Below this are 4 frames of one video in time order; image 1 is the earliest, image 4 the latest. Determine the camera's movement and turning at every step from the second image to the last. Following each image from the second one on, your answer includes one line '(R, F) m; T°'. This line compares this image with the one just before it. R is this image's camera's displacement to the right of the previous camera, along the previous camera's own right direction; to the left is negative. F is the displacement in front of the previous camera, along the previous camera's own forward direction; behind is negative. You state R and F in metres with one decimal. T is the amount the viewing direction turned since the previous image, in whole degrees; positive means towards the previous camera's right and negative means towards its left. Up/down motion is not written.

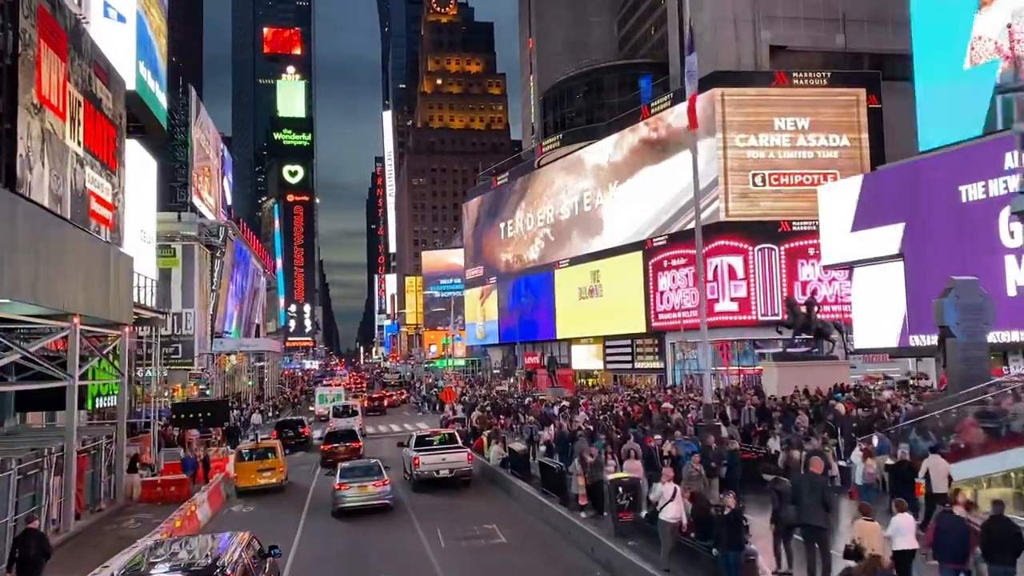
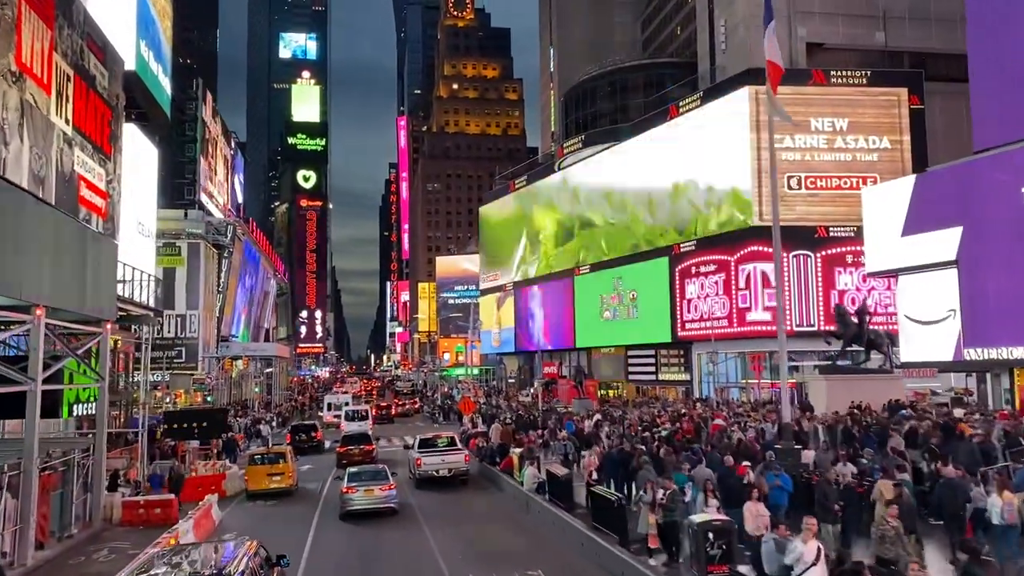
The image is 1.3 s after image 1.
(-0.6, +2.8) m; -1°
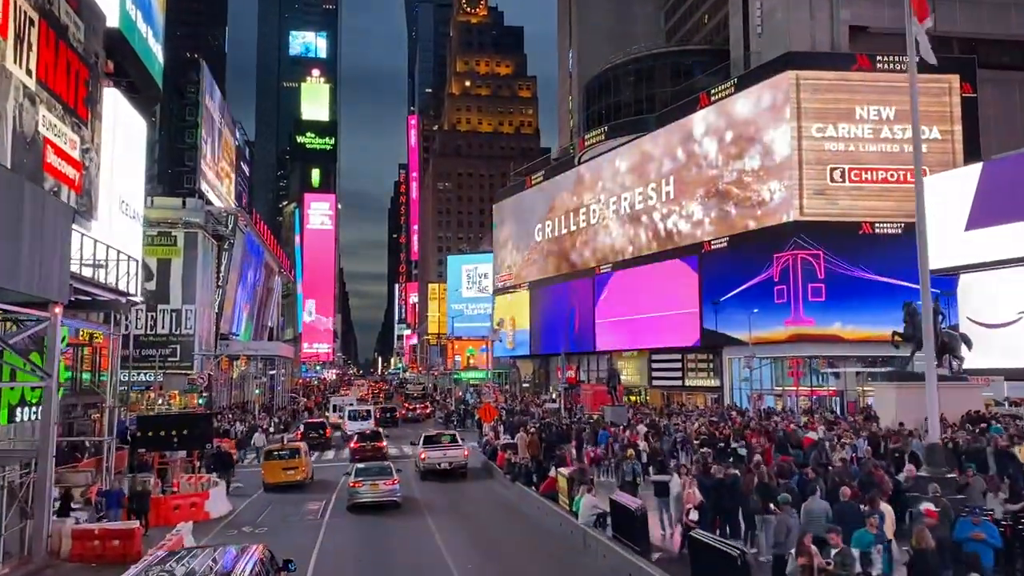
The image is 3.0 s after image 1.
(-0.8, +3.8) m; -1°
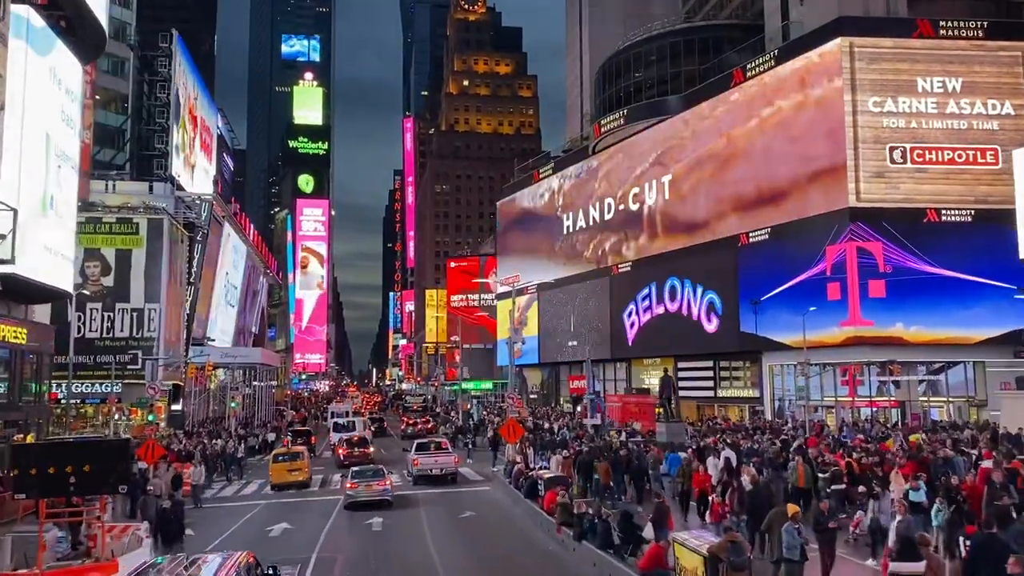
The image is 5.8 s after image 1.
(-1.1, +6.5) m; 0°
